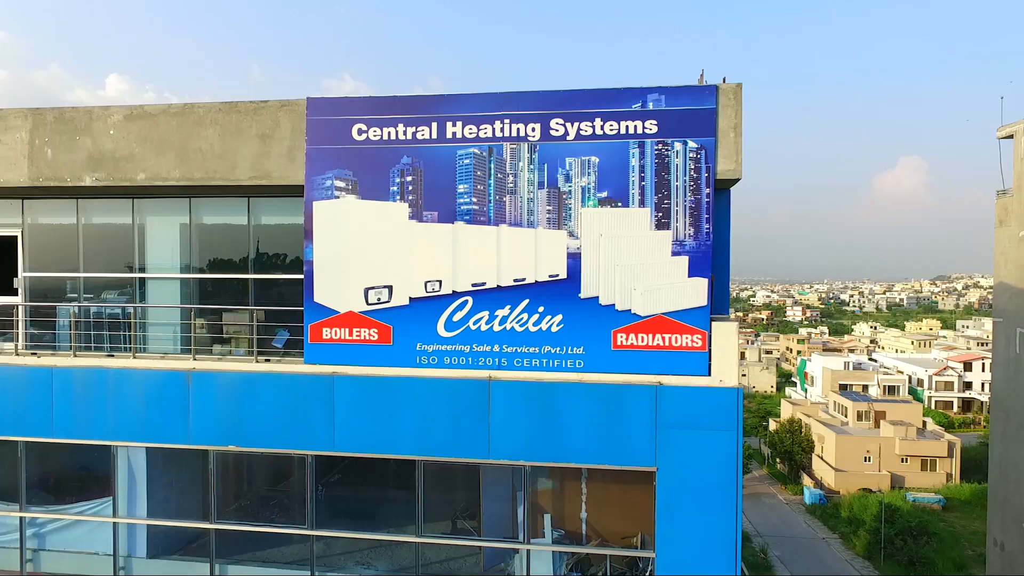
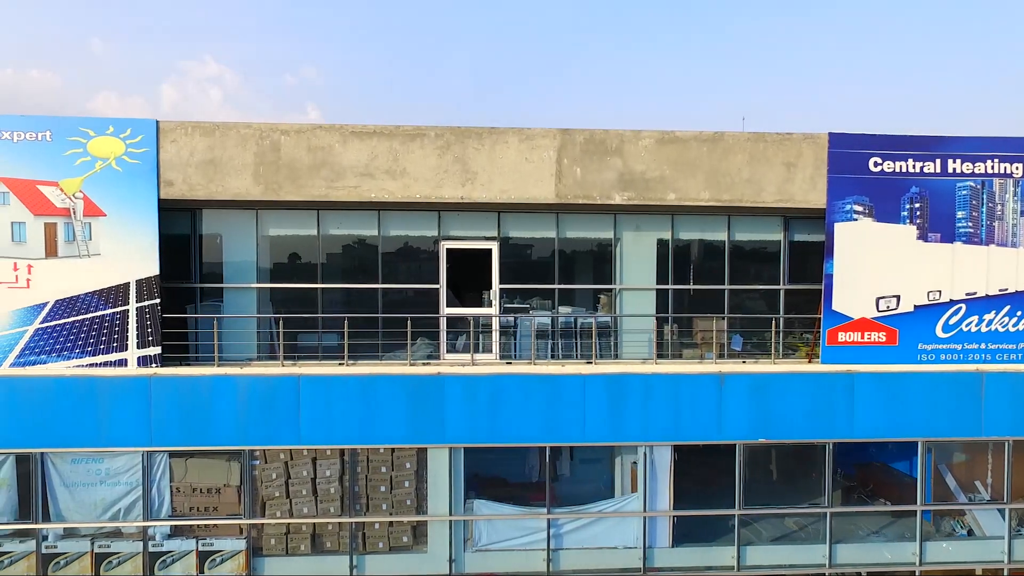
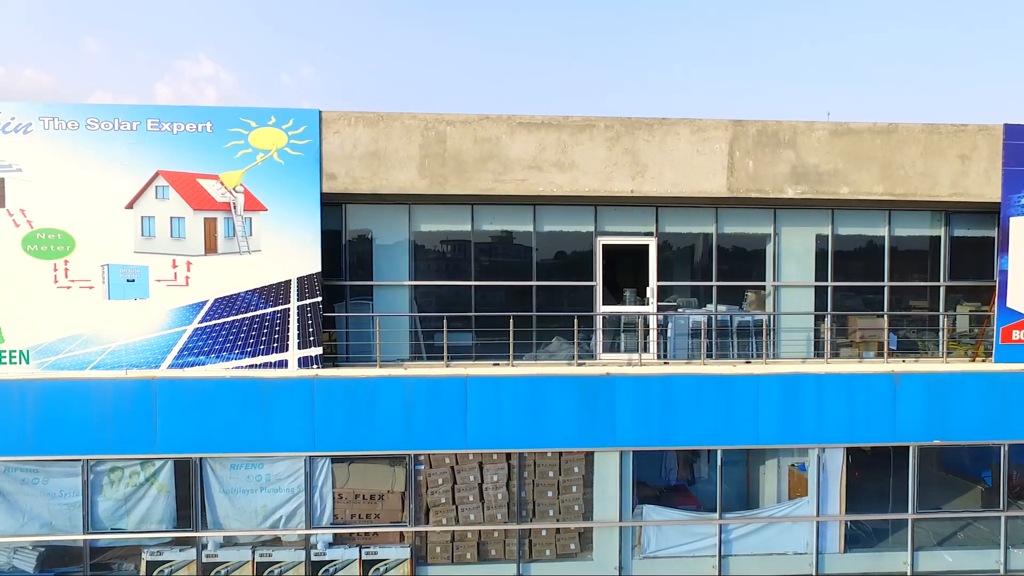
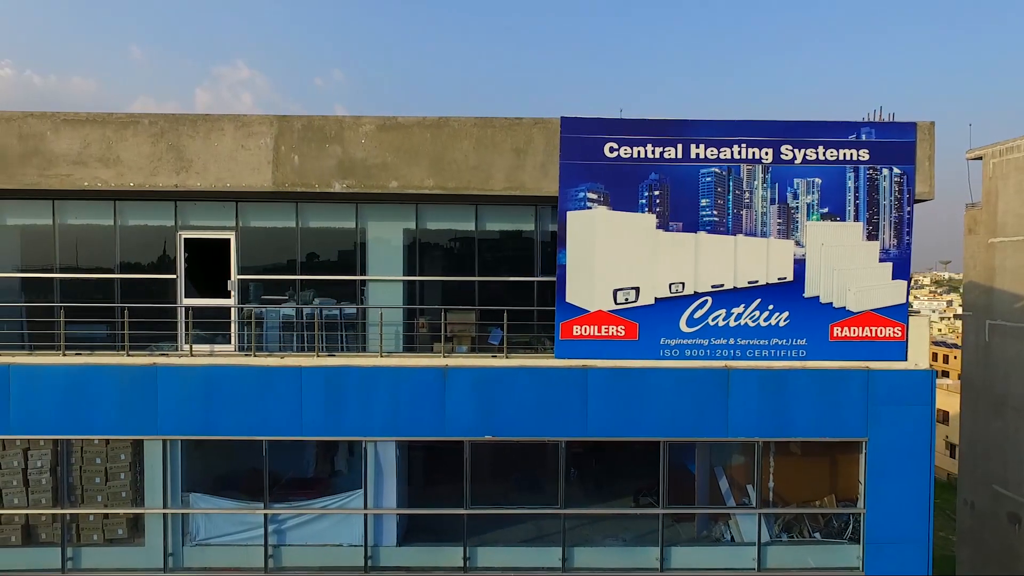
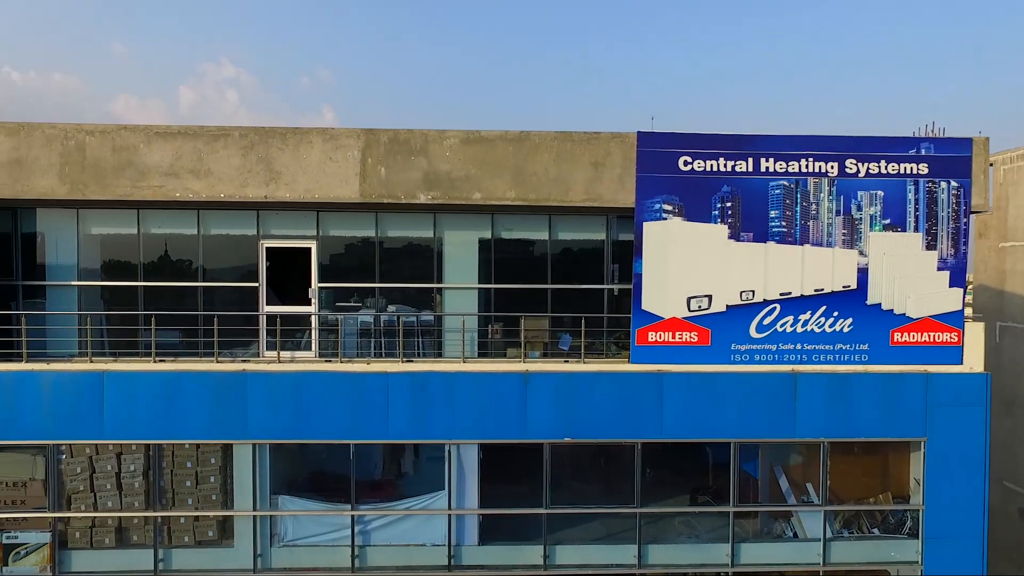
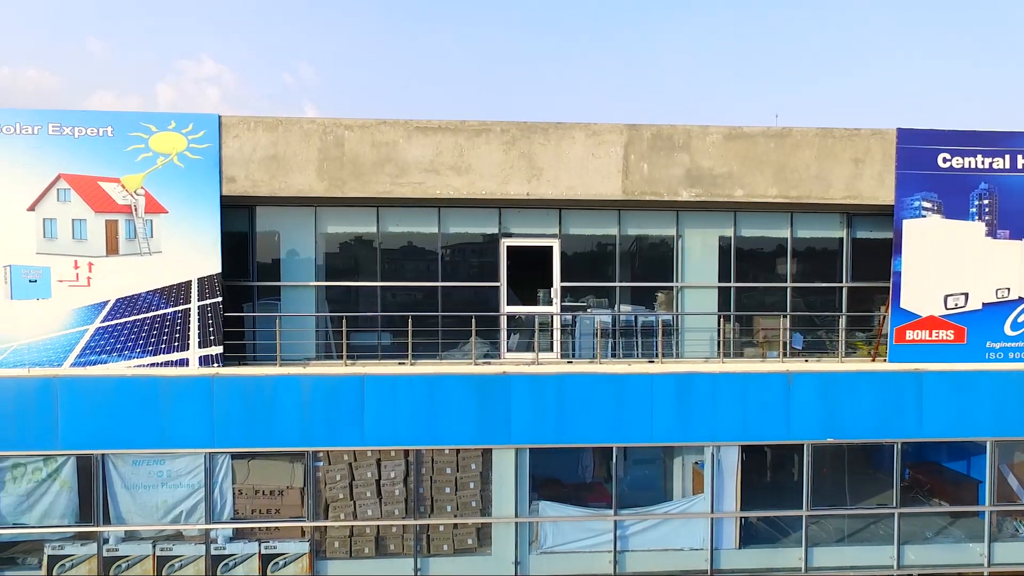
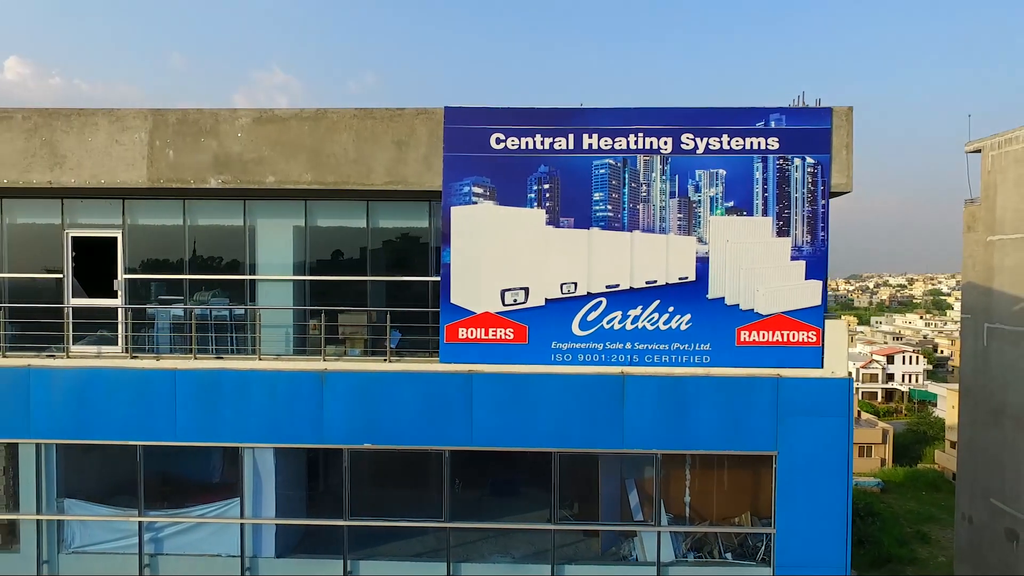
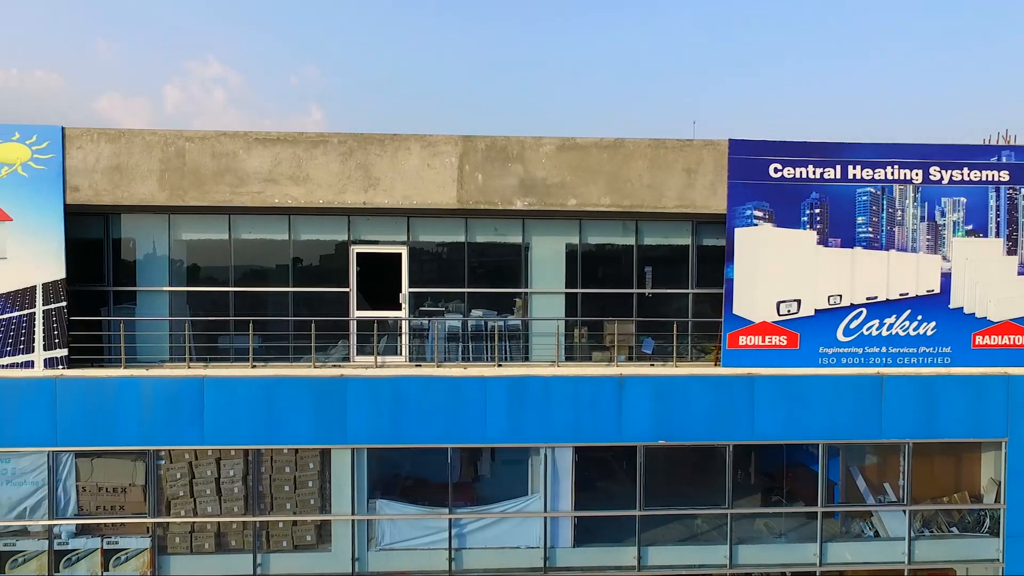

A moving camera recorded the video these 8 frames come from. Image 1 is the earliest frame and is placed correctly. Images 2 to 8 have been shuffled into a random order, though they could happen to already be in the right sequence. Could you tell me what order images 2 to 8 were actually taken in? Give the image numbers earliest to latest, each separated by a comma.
7, 4, 5, 8, 2, 6, 3
